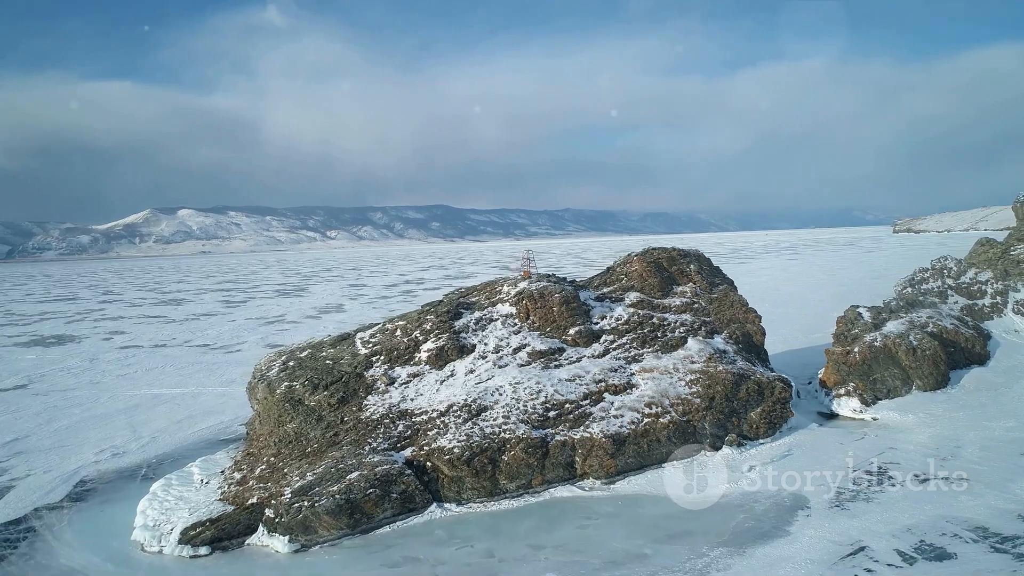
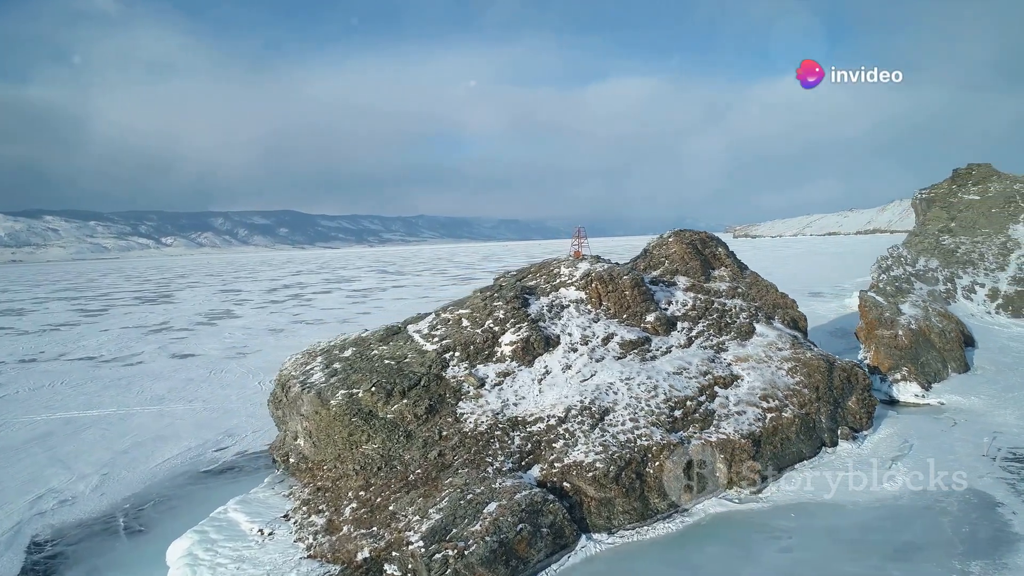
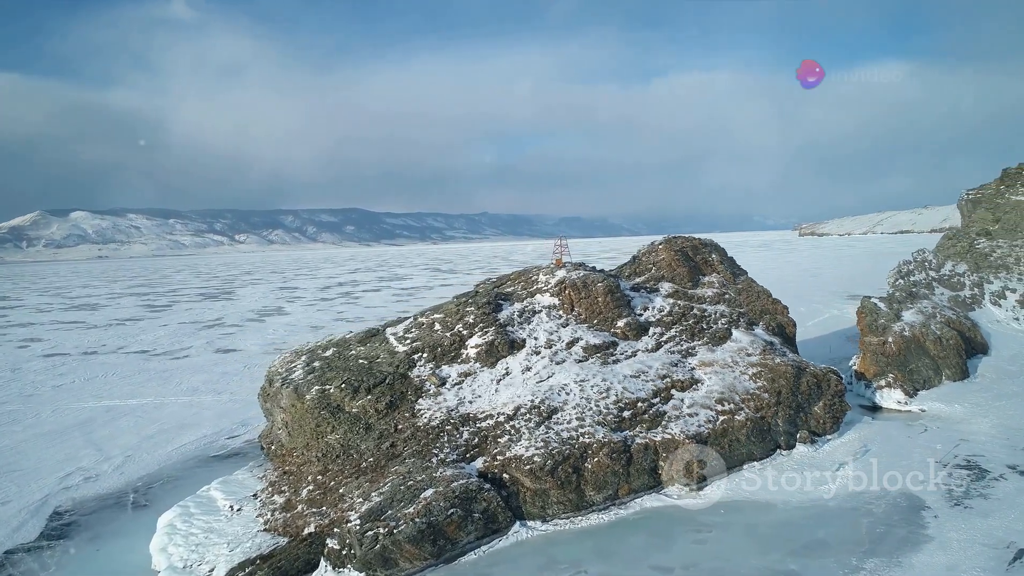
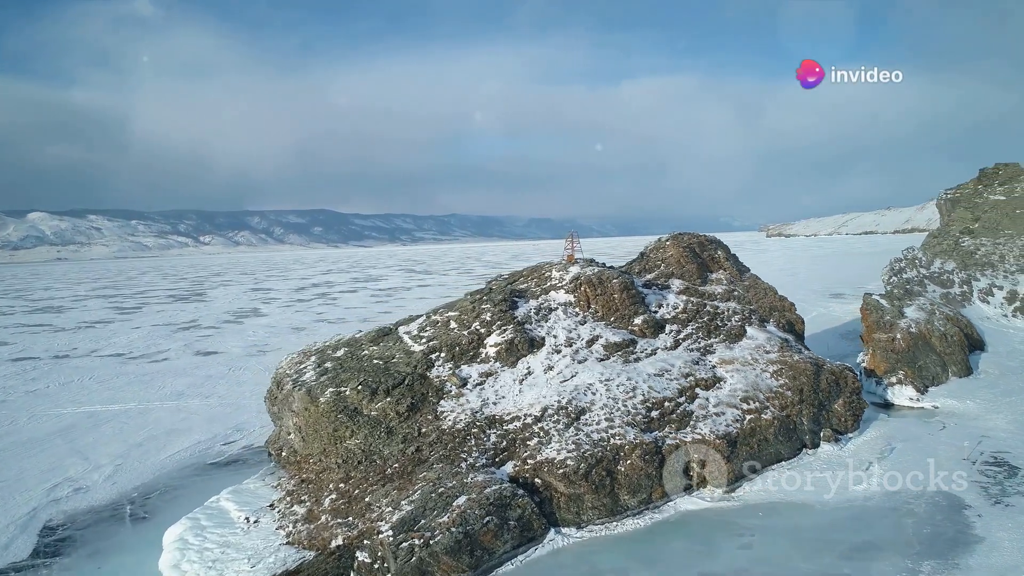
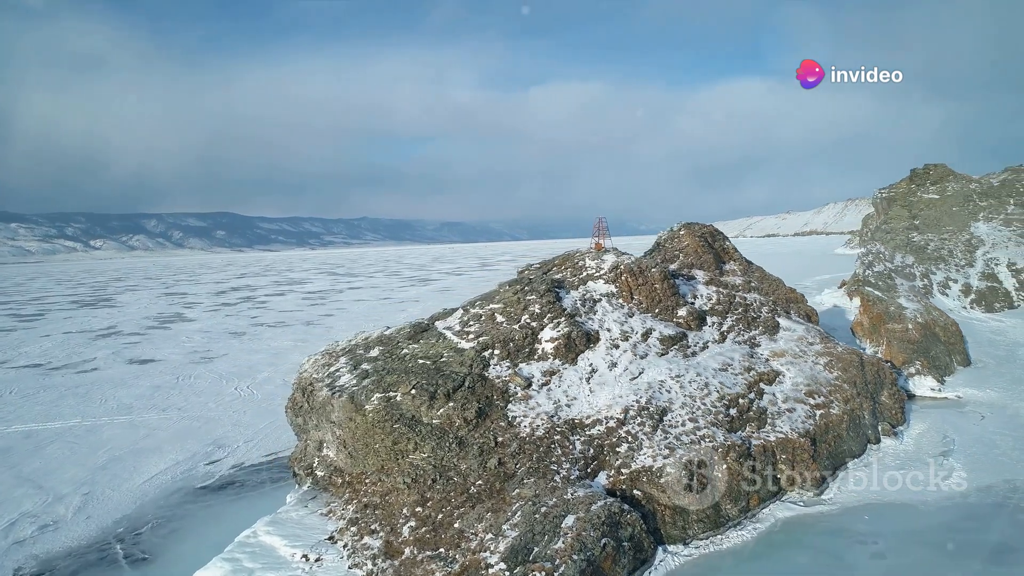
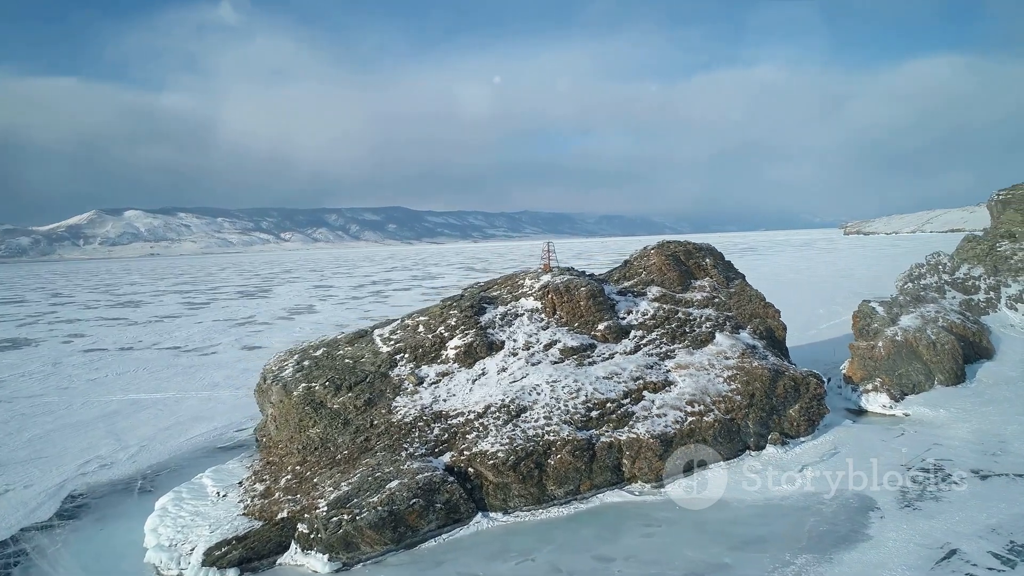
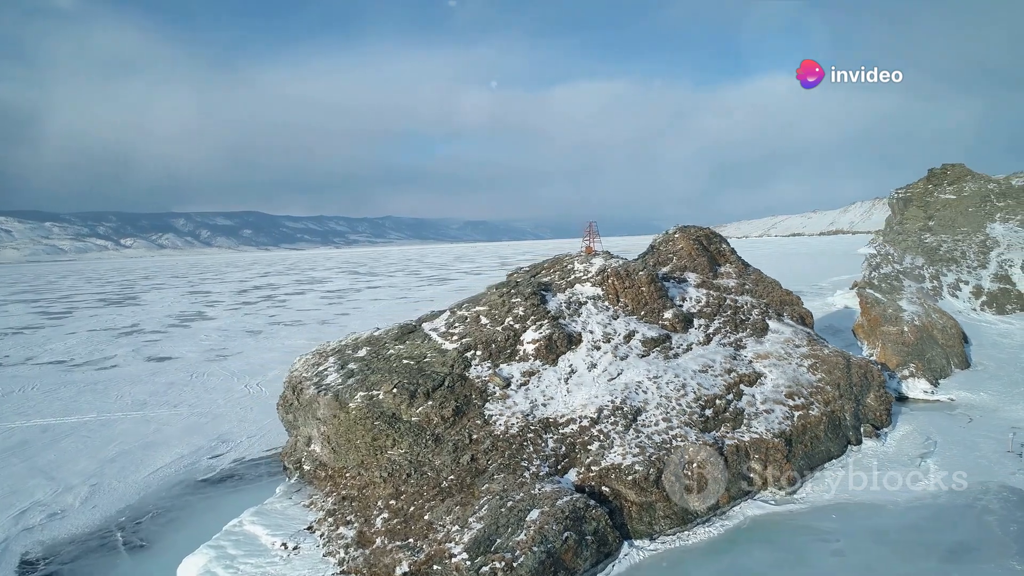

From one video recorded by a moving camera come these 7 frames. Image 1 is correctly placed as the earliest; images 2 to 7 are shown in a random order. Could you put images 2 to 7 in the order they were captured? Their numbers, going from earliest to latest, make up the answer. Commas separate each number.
6, 3, 4, 2, 7, 5
